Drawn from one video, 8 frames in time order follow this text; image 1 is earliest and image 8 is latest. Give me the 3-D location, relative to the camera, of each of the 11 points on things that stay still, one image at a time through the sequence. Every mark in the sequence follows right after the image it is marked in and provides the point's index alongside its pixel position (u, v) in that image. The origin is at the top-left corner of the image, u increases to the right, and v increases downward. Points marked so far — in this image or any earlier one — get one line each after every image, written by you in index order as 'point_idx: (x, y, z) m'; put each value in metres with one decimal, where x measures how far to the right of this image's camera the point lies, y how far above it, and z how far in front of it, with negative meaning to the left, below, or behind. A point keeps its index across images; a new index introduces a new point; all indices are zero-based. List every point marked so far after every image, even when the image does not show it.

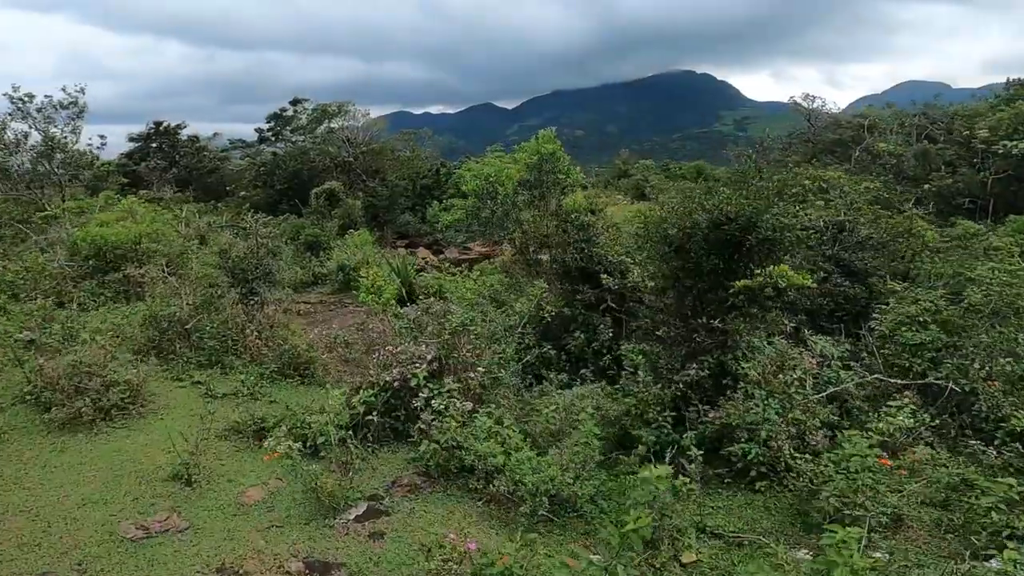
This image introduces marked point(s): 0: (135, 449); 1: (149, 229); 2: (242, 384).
0: (-3.3, -1.4, +4.7) m
1: (-7.8, +1.3, +11.4) m
2: (-3.1, -1.1, +6.1) m
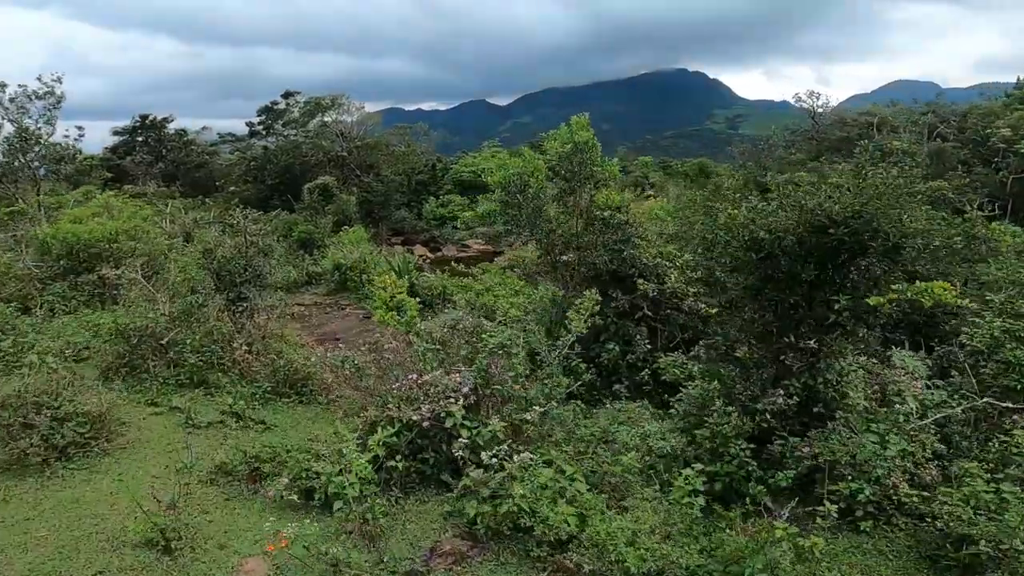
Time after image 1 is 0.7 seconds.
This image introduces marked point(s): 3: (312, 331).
0: (-3.0, -1.5, +3.8) m
1: (-7.5, +1.2, +10.4) m
2: (-2.7, -1.2, +5.2) m
3: (-3.9, -0.9, +10.4) m
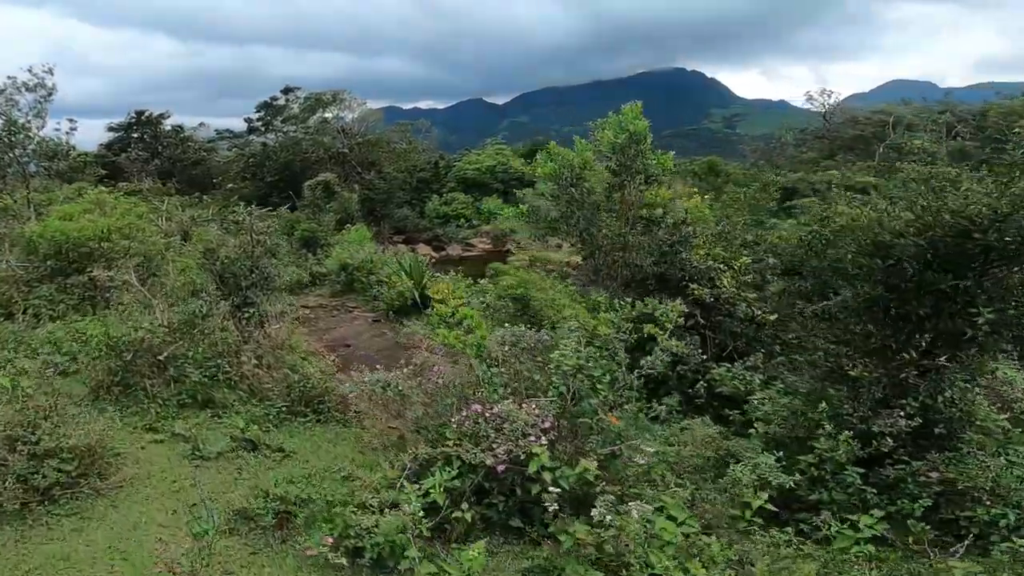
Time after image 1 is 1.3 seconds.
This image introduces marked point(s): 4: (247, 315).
0: (-2.5, -1.6, +3.1) m
1: (-7.1, +1.2, +9.7) m
2: (-2.3, -1.2, +4.5) m
3: (-3.5, -0.9, +9.7) m
4: (-2.9, -0.3, +5.8) m
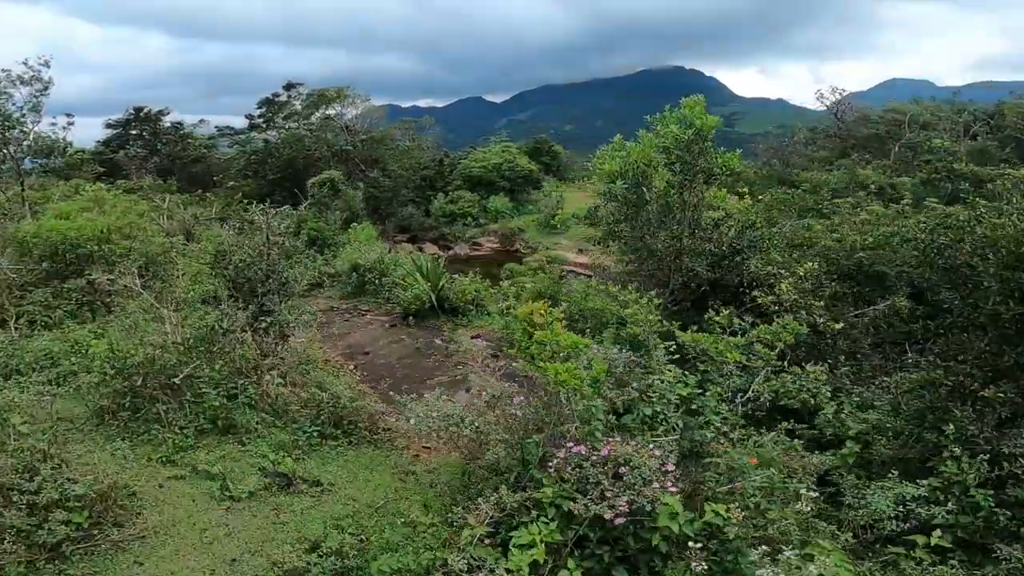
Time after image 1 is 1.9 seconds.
0: (-2.0, -1.7, +2.6) m
1: (-6.6, +1.1, +9.1) m
2: (-1.8, -1.3, +3.9) m
3: (-3.0, -1.0, +9.1) m
4: (-2.4, -0.4, +5.3) m
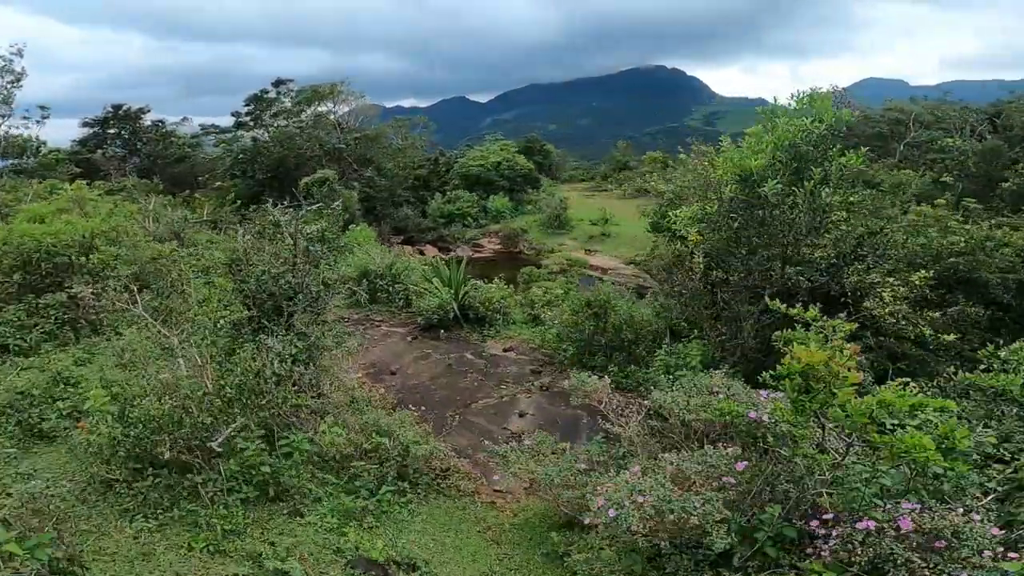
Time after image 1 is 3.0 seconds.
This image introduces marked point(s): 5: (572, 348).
0: (-1.2, -1.8, +1.7) m
1: (-6.0, +0.9, +8.1) m
2: (-1.0, -1.5, +3.0) m
3: (-2.4, -1.1, +8.2) m
4: (-1.7, -0.5, +4.4) m
5: (+0.9, -0.9, +8.0) m
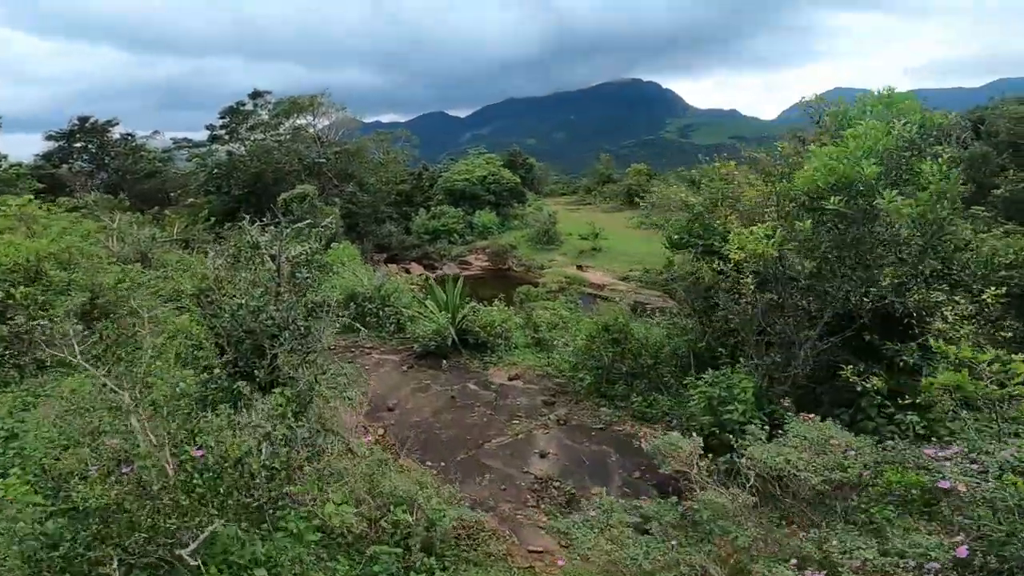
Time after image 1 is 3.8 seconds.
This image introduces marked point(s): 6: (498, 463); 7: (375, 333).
0: (-0.8, -2.0, +0.9) m
1: (-5.9, +0.5, +7.1) m
2: (-0.6, -1.6, +2.2) m
3: (-2.2, -1.5, +7.4) m
4: (-1.4, -0.7, +3.6) m
5: (+1.0, -1.2, +7.3) m
6: (-0.2, -1.9, +5.8) m
7: (-2.7, -0.9, +10.5) m
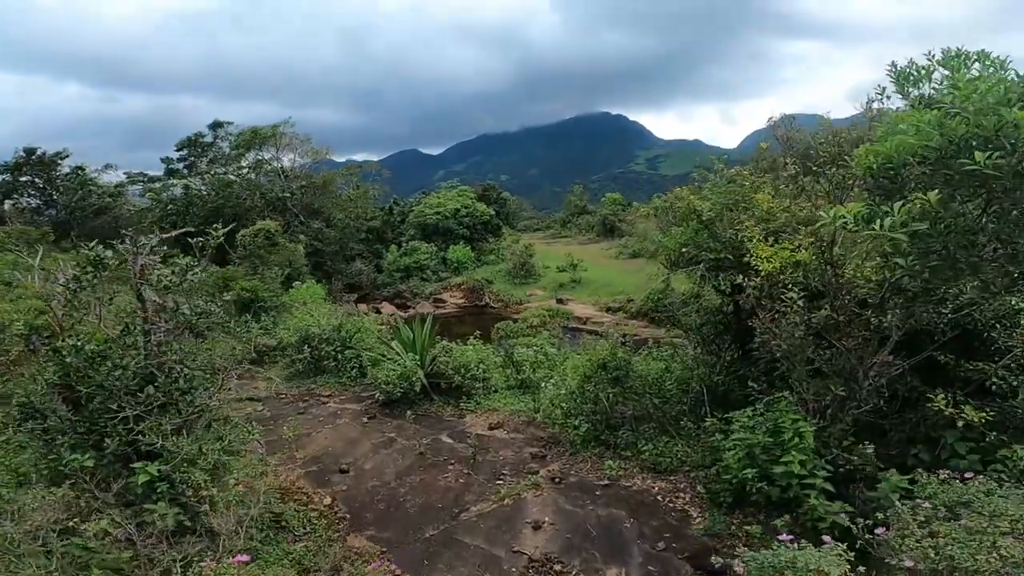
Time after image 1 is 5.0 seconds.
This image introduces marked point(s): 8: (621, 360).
0: (-0.7, -1.9, -0.4) m
1: (-6.1, 0.0, +5.7) m
2: (-0.6, -1.6, +1.0) m
3: (-2.4, -1.9, +6.0) m
4: (-1.5, -0.9, +2.3) m
5: (+0.8, -1.6, +6.1) m
6: (-0.3, -2.1, +4.5) m
7: (-3.0, -1.5, +9.1) m
8: (+1.3, -0.8, +6.3) m
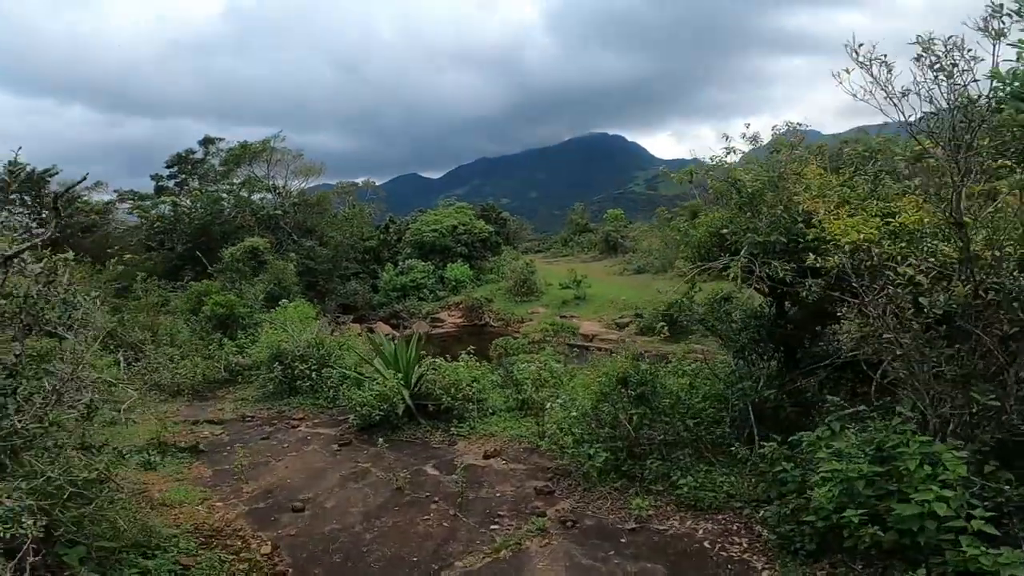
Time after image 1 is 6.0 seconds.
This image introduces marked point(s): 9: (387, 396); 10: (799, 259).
0: (-0.7, -1.5, -1.6) m
1: (-6.1, +0.1, +4.7) m
2: (-0.6, -1.3, -0.2) m
3: (-2.4, -1.8, +4.8) m
4: (-1.5, -0.6, +1.2) m
5: (+0.8, -1.5, +4.9) m
6: (-0.3, -2.0, +3.3) m
7: (-3.0, -1.6, +8.0) m
8: (+1.3, -0.8, +5.2) m
9: (-1.5, -1.3, +6.6) m
10: (+2.4, +0.2, +4.4) m
